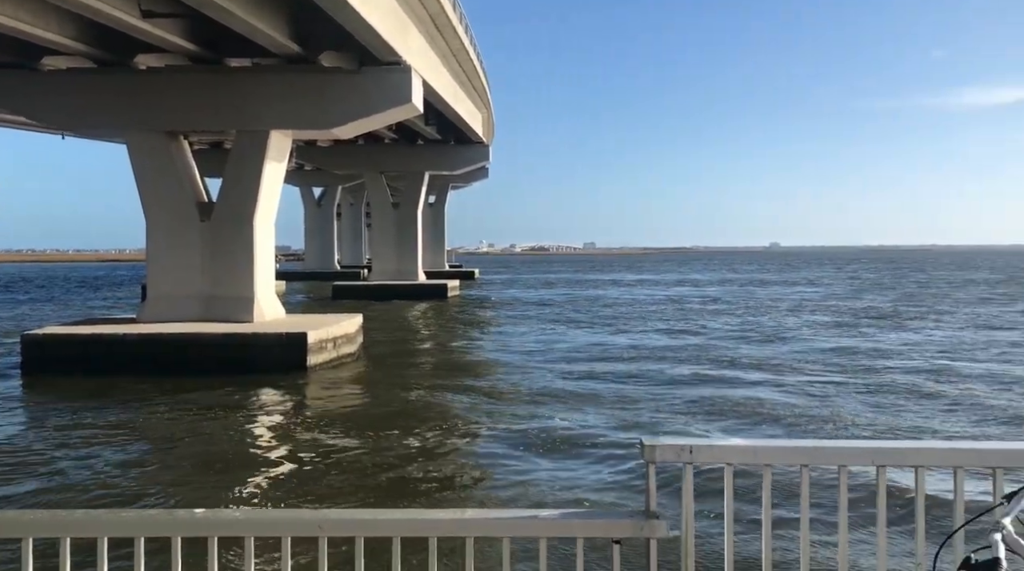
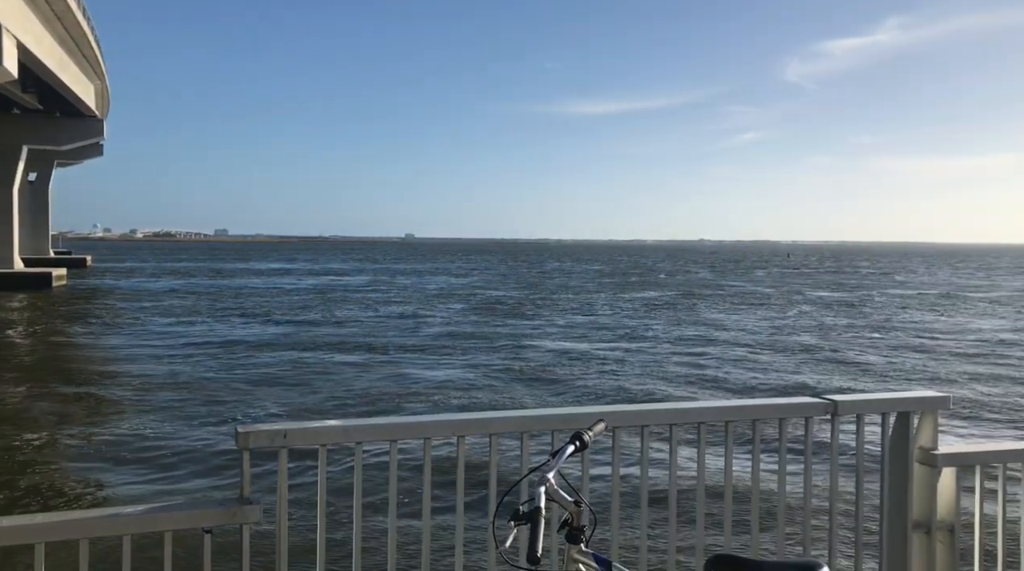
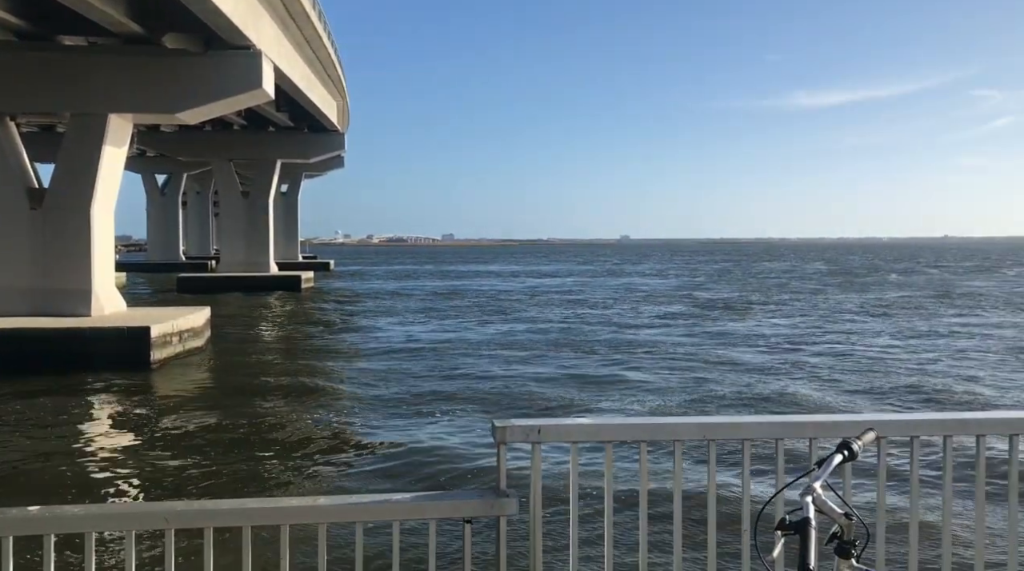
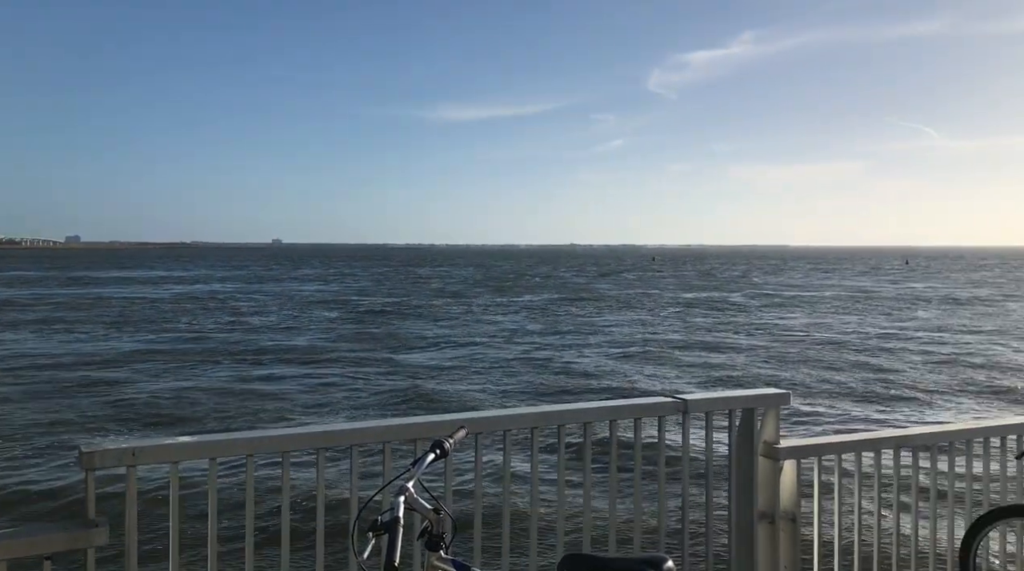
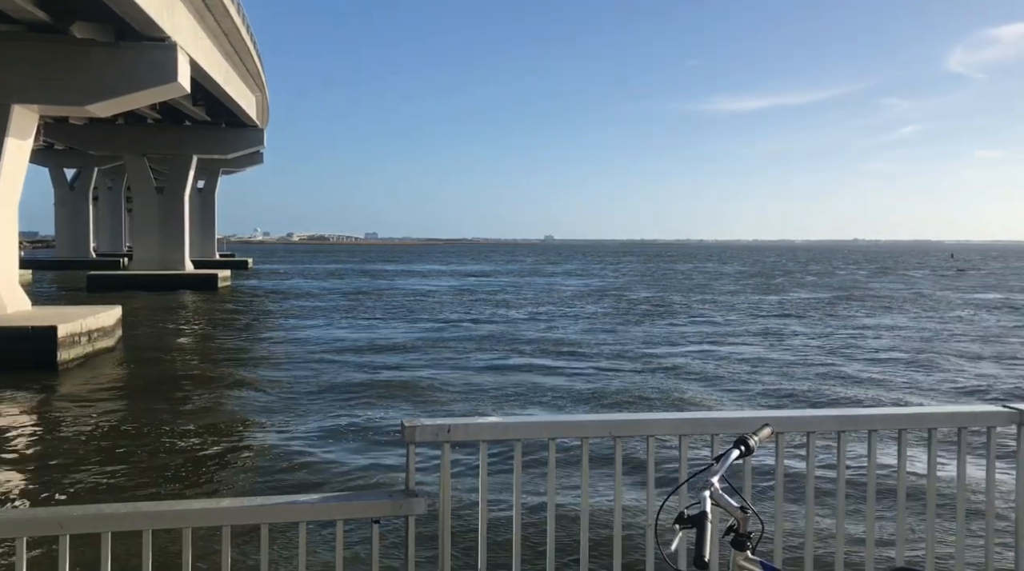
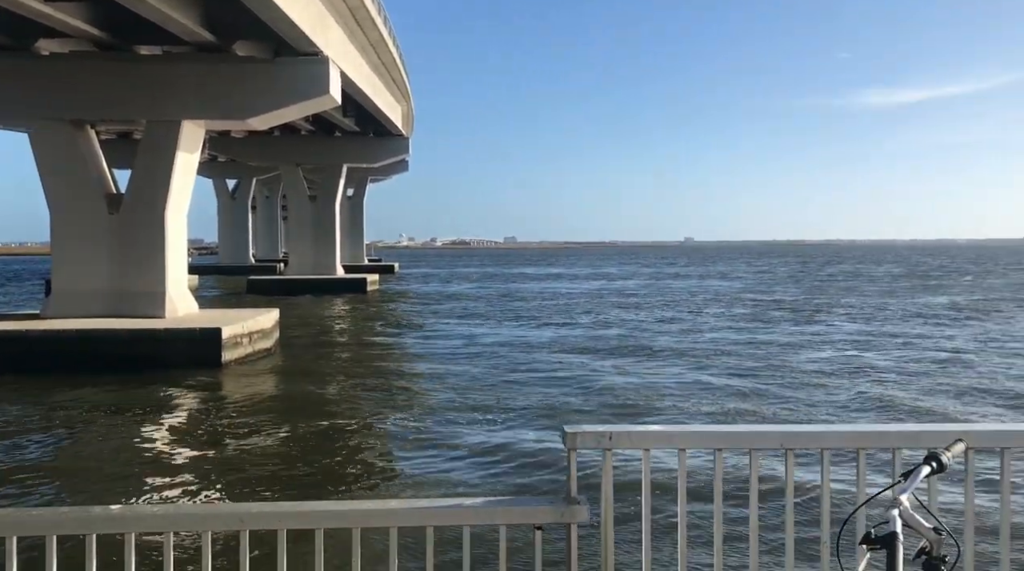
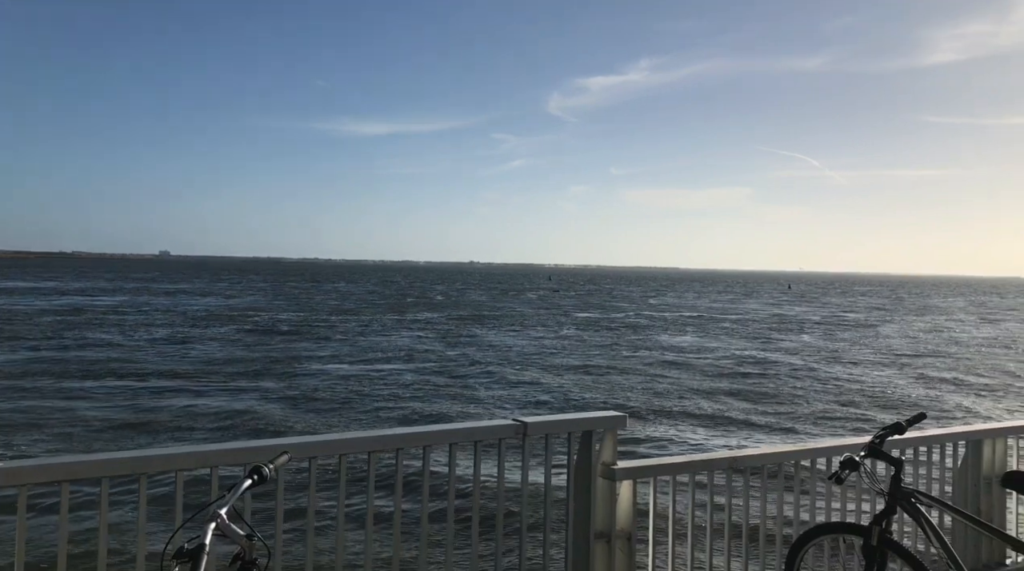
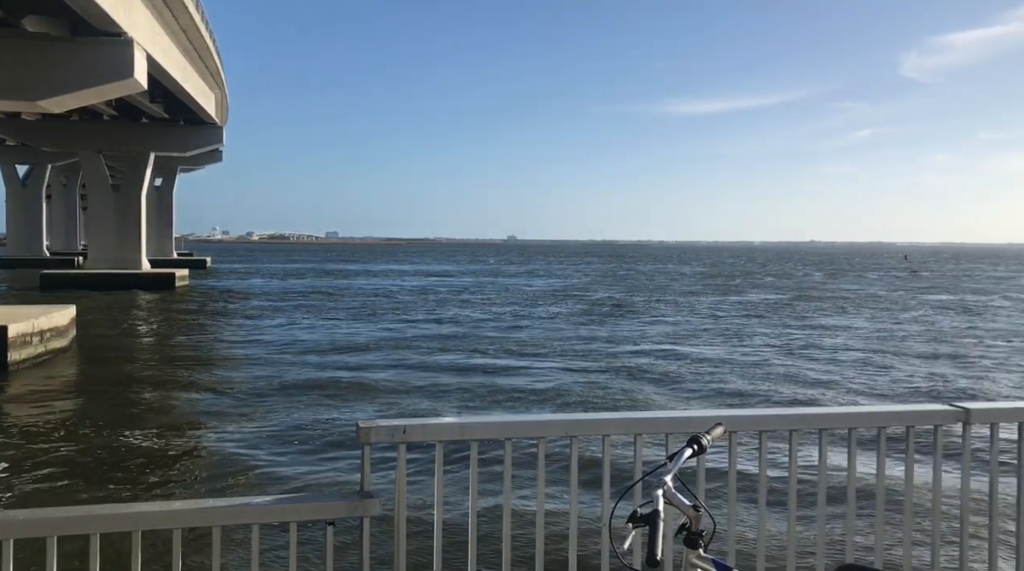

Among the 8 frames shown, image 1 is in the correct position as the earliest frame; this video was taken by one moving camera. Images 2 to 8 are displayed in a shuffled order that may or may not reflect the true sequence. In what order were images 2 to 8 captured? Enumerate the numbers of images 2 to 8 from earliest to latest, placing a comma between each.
6, 3, 5, 8, 2, 4, 7
